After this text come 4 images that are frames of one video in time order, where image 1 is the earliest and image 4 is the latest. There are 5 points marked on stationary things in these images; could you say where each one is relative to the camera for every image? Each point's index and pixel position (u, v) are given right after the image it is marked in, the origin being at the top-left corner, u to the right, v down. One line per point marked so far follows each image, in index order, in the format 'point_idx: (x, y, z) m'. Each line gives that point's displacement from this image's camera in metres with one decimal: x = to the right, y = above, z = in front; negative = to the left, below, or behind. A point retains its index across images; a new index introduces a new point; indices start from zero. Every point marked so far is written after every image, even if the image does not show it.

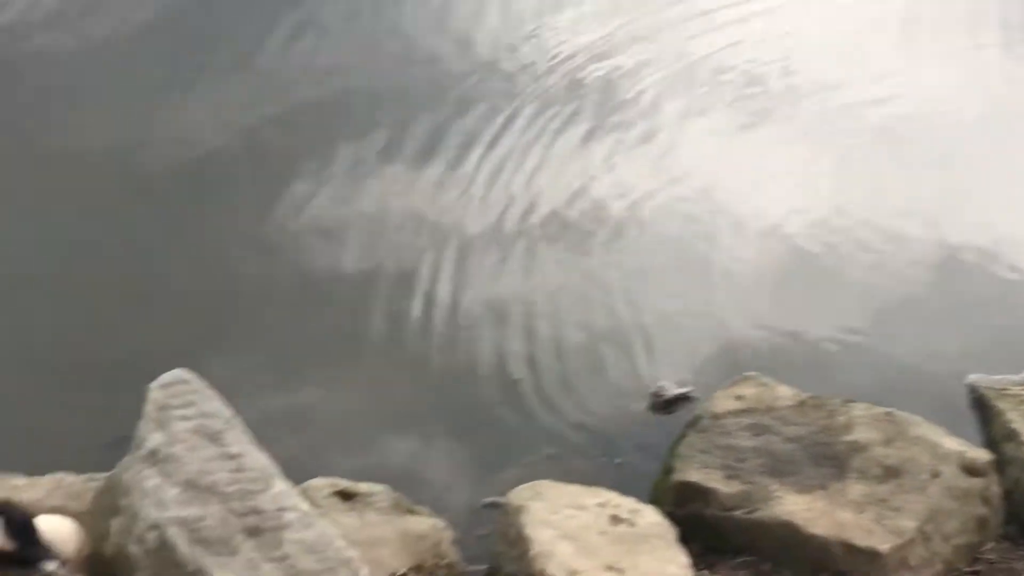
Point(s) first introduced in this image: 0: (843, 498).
0: (+0.5, -0.3, +2.9) m
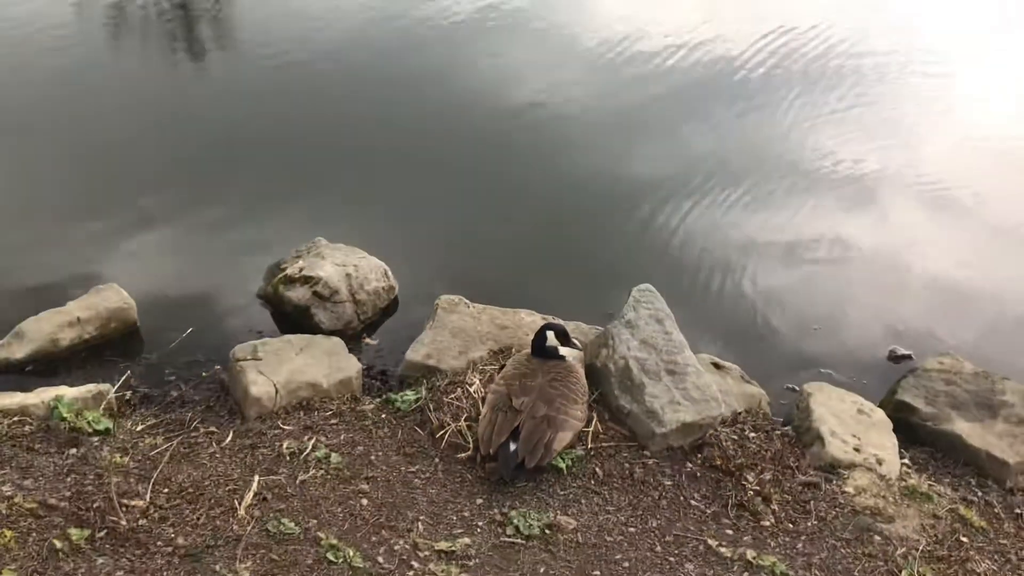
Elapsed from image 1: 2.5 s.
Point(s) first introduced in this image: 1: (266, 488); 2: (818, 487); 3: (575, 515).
0: (+1.4, -0.4, +4.9) m
1: (-0.6, -0.5, +4.2) m
2: (+0.8, -0.5, +4.6) m
3: (+0.2, -0.6, +4.3) m
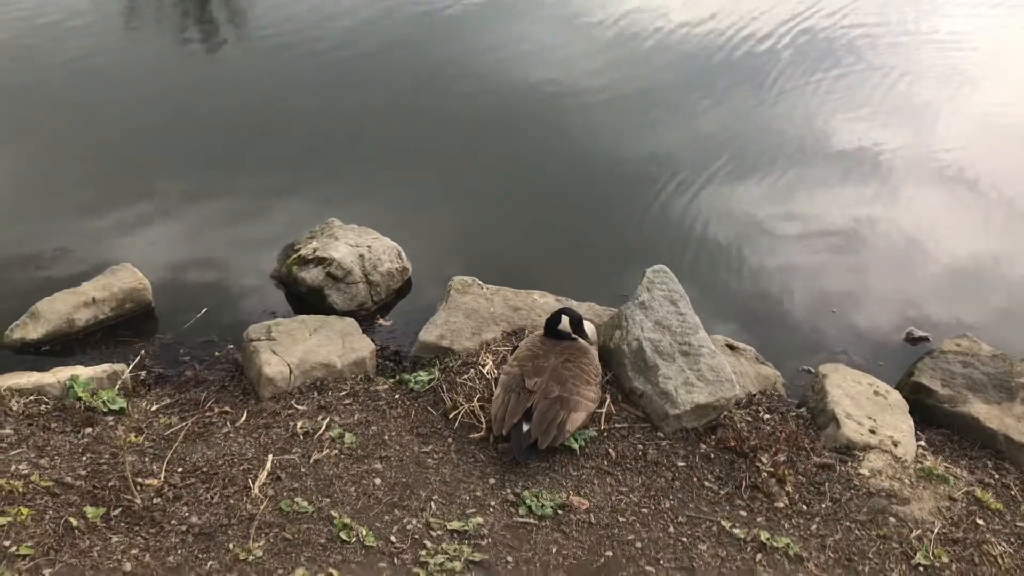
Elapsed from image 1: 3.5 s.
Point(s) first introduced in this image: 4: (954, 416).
0: (+1.4, -0.4, +4.9) m
1: (-0.6, -0.5, +4.2) m
2: (+0.9, -0.5, +4.5) m
3: (+0.2, -0.5, +4.3) m
4: (+1.3, -0.4, +4.9) m
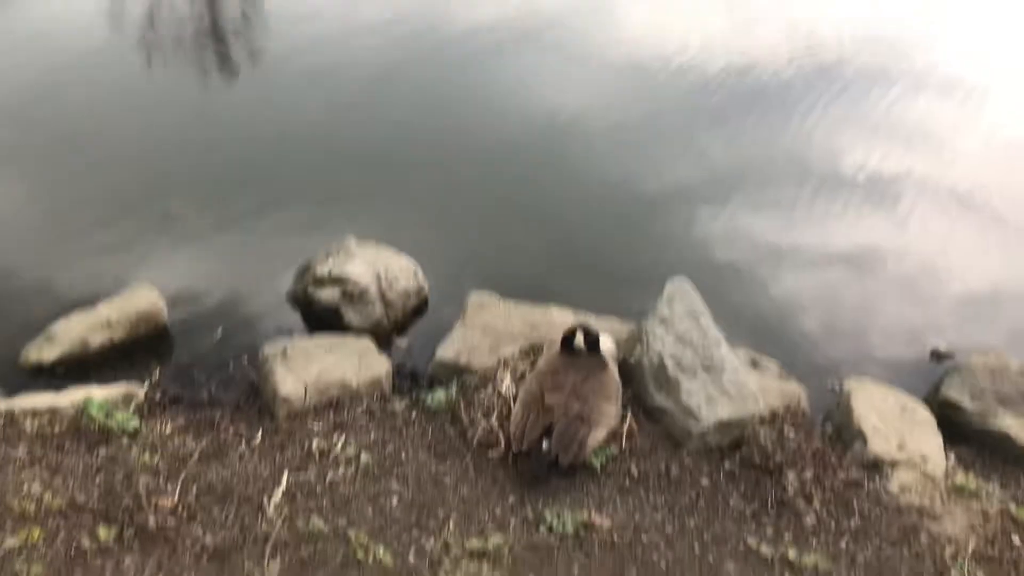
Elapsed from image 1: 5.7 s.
0: (+1.5, -0.4, +4.7) m
1: (-0.5, -0.5, +4.2) m
2: (+0.9, -0.5, +4.4) m
3: (+0.2, -0.6, +4.2) m
4: (+1.4, -0.4, +4.8) m
